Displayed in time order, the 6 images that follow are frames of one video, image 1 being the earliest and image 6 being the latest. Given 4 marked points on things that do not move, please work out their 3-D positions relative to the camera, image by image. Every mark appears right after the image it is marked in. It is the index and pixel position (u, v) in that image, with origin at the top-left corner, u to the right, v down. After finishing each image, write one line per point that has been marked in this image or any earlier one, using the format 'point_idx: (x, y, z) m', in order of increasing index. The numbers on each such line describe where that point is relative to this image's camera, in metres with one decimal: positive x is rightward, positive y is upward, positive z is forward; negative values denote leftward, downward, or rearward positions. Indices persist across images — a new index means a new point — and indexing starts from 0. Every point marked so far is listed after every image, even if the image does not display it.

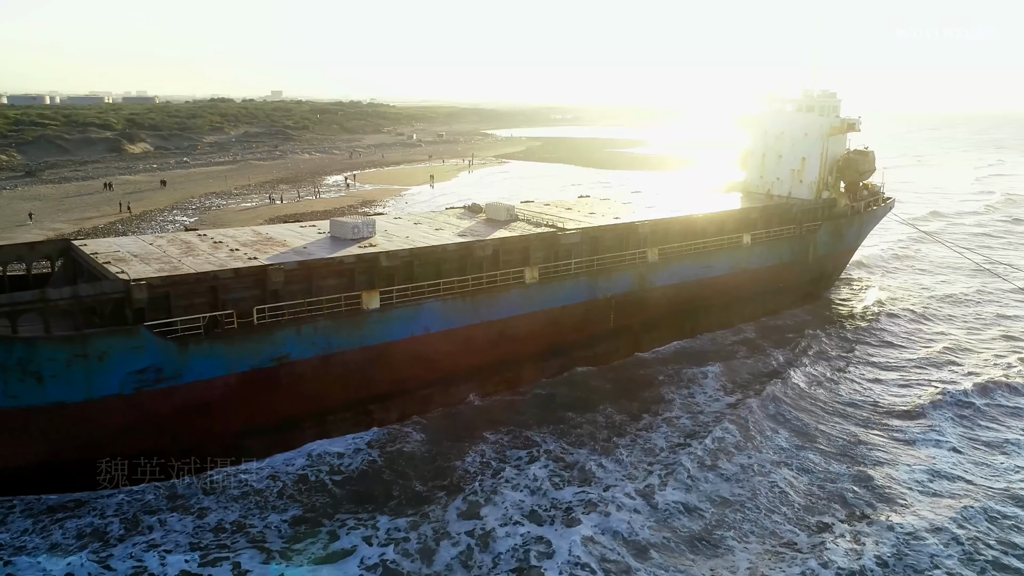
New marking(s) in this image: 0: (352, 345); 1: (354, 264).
0: (-2.3, -0.8, +12.5) m
1: (-2.3, +0.3, +12.6) m
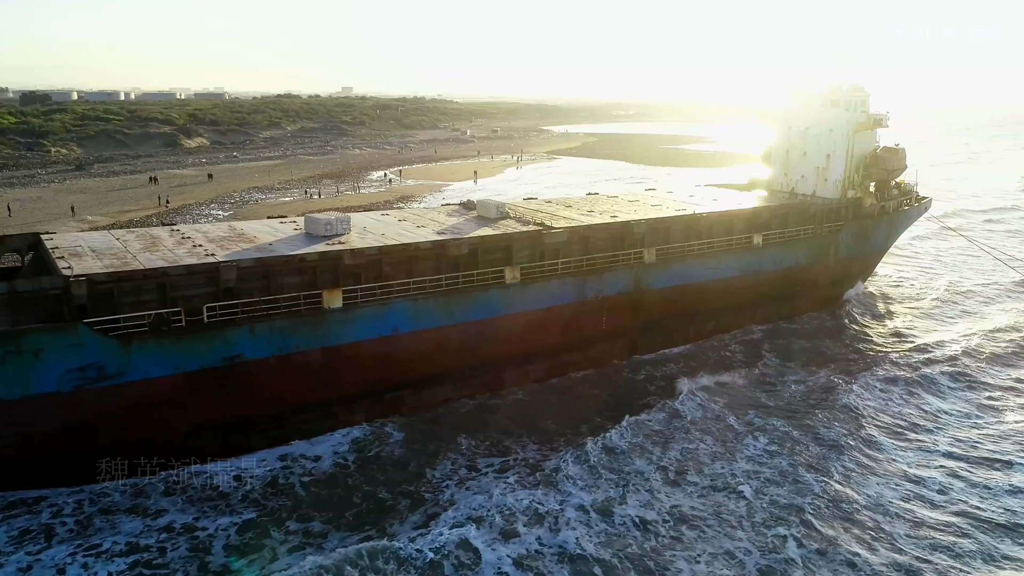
0: (-2.8, -0.8, +12.1) m
1: (-2.7, +0.4, +12.2) m
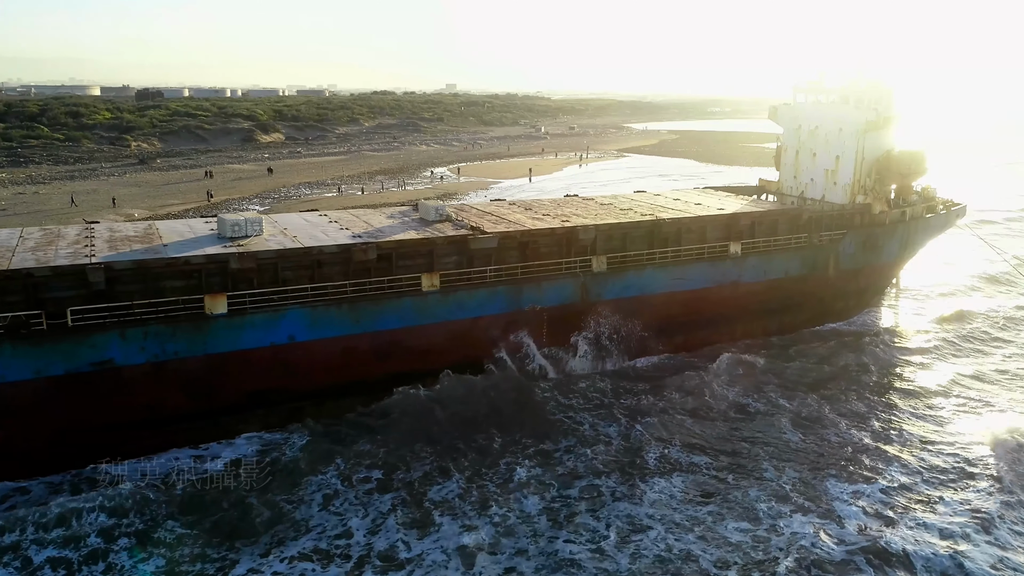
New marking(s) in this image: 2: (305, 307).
0: (-4.2, -0.8, +11.5) m
1: (-4.1, +0.3, +11.6) m
2: (-2.9, -0.3, +12.1) m
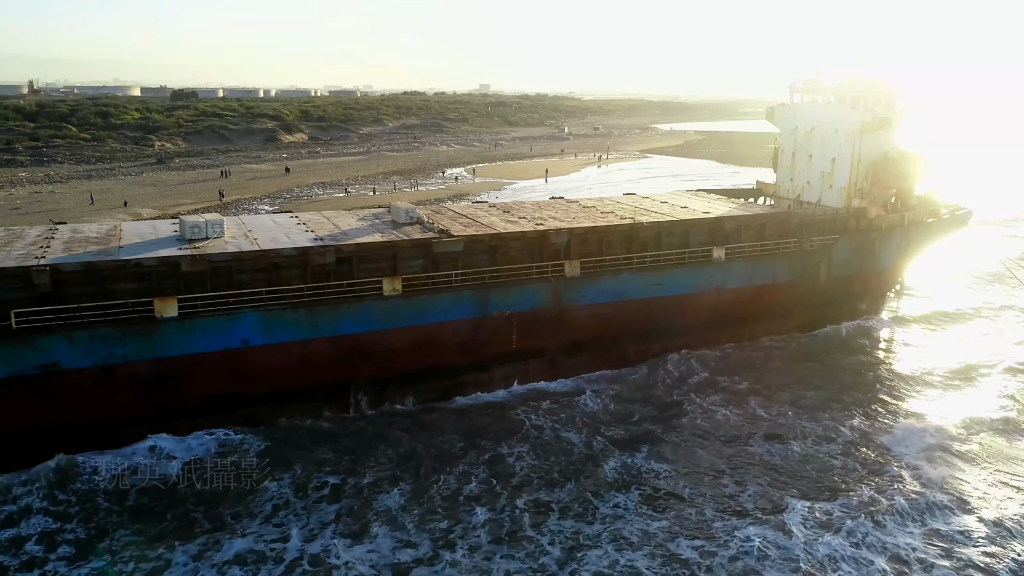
0: (-4.8, -0.9, +11.4) m
1: (-4.7, +0.3, +11.5) m
2: (-3.4, -0.3, +11.9) m
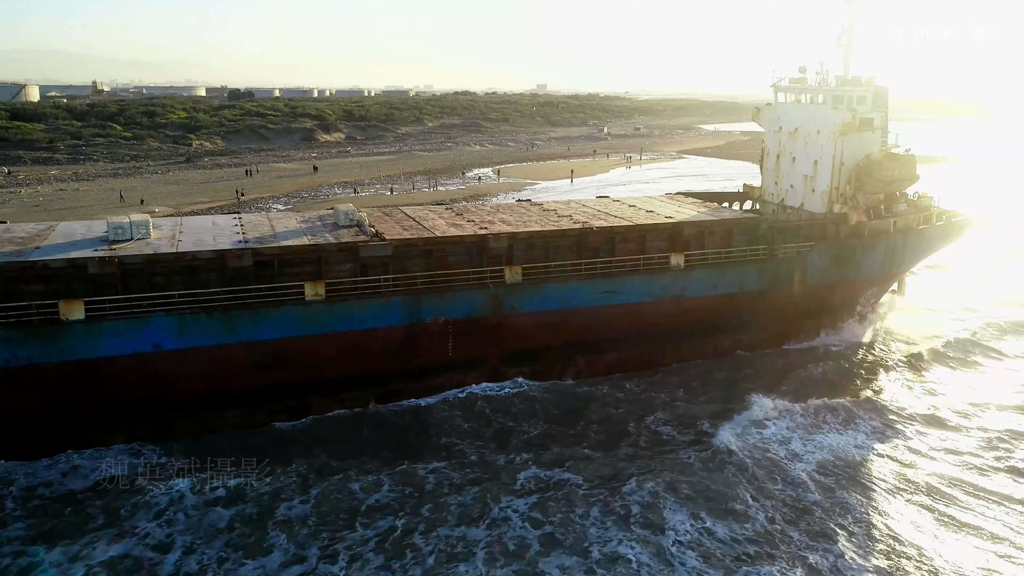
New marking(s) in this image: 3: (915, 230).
0: (-5.9, -0.9, +11.2) m
1: (-5.8, +0.3, +11.3) m
2: (-4.5, -0.4, +11.6) m
3: (+7.9, +1.1, +17.2) m
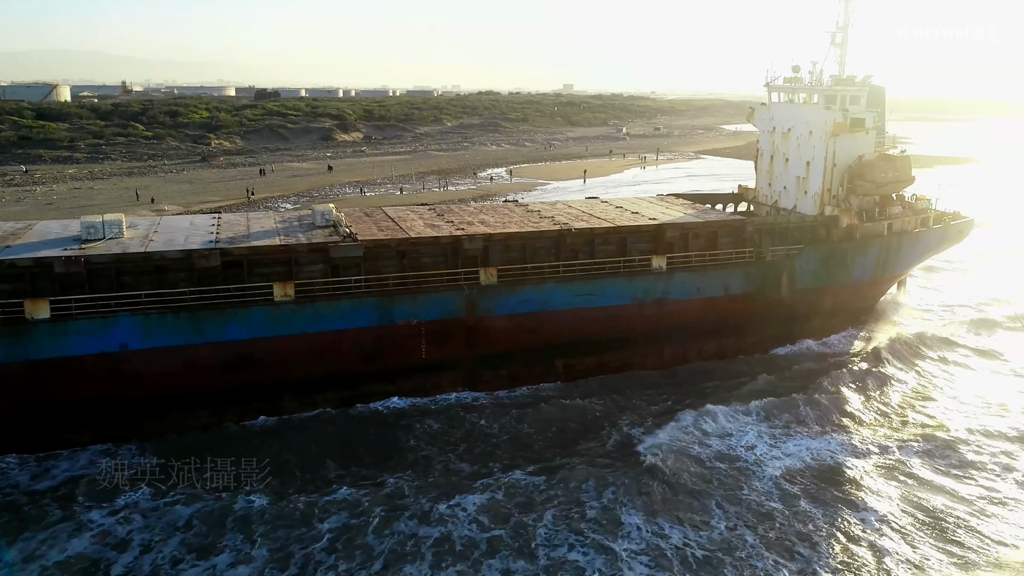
0: (-6.4, -0.9, +11.2) m
1: (-6.3, +0.3, +11.3) m
2: (-5.0, -0.4, +11.6) m
3: (+7.6, +1.1, +16.8) m
